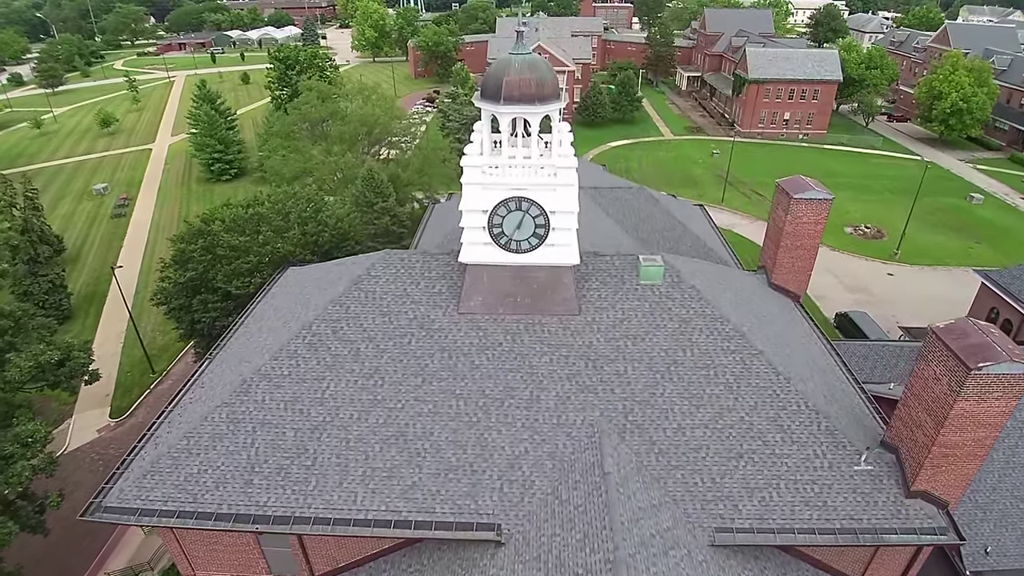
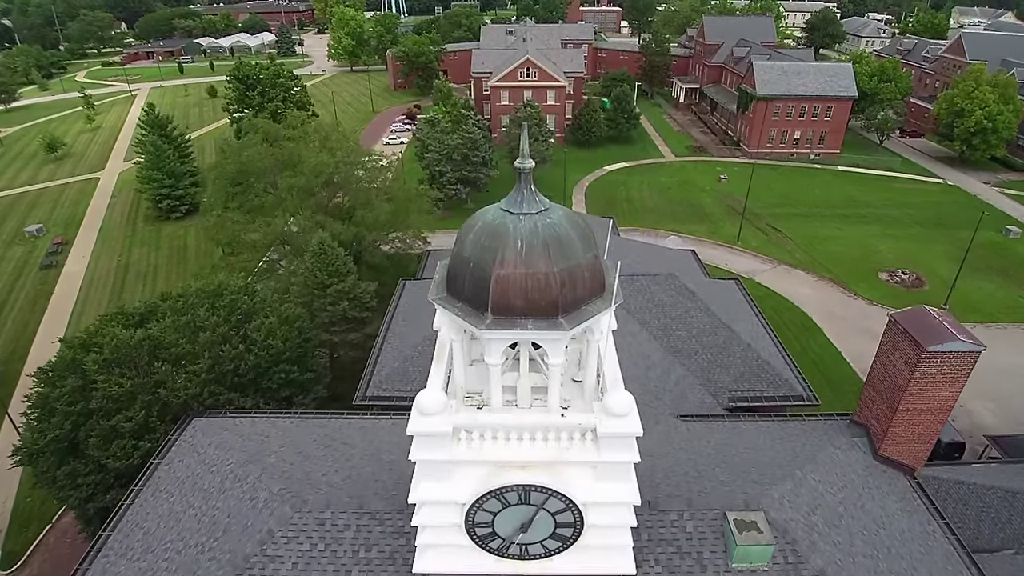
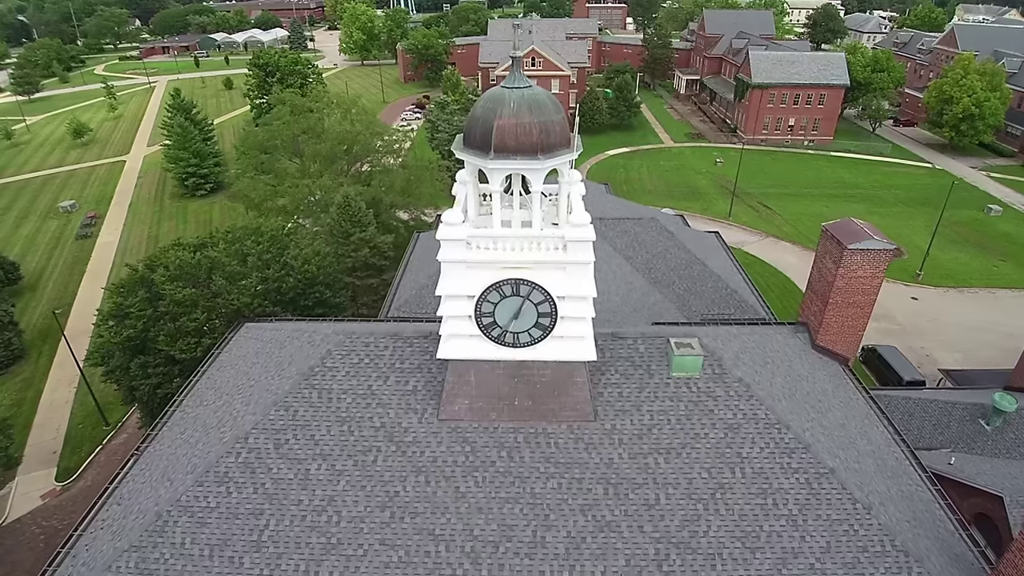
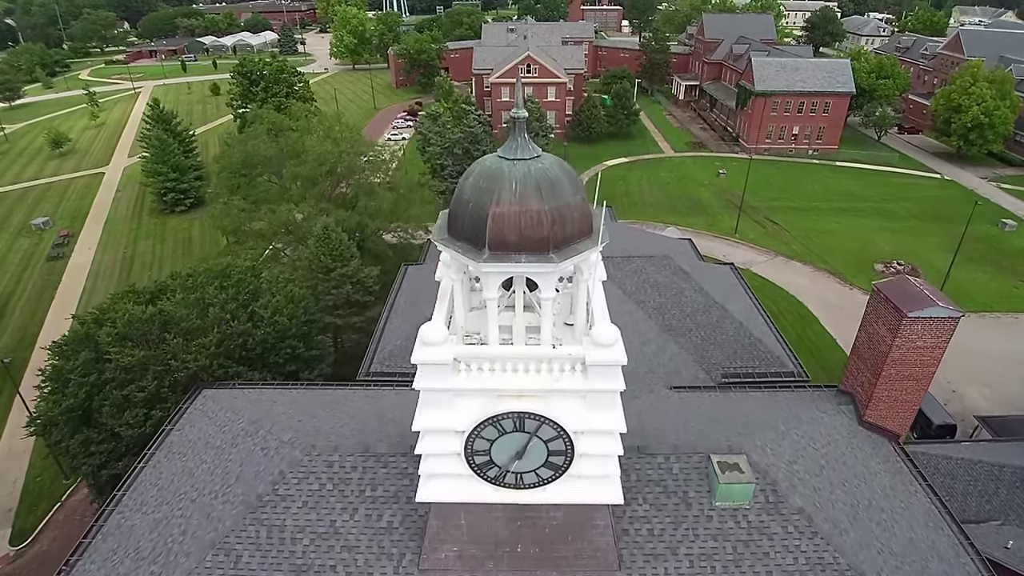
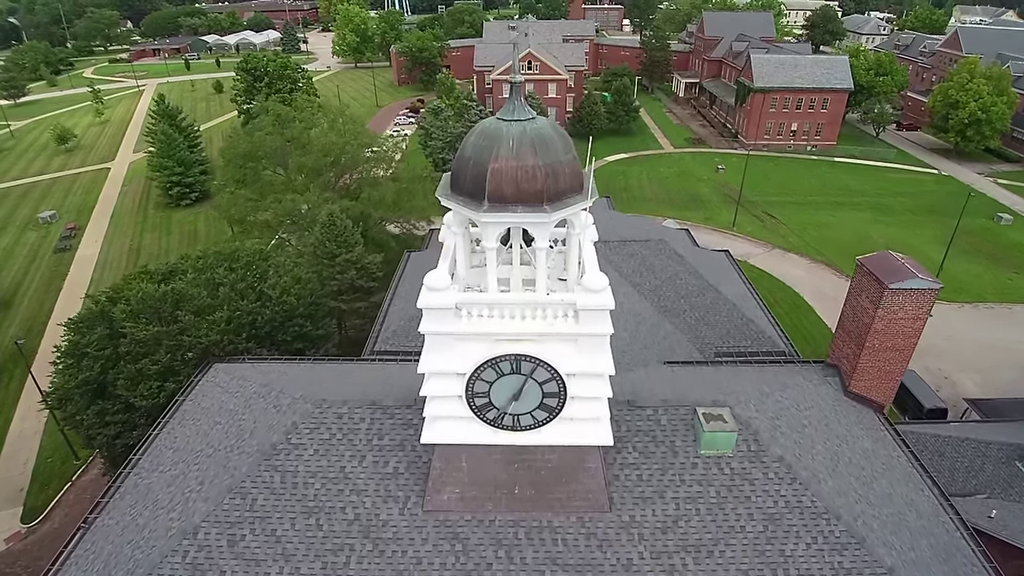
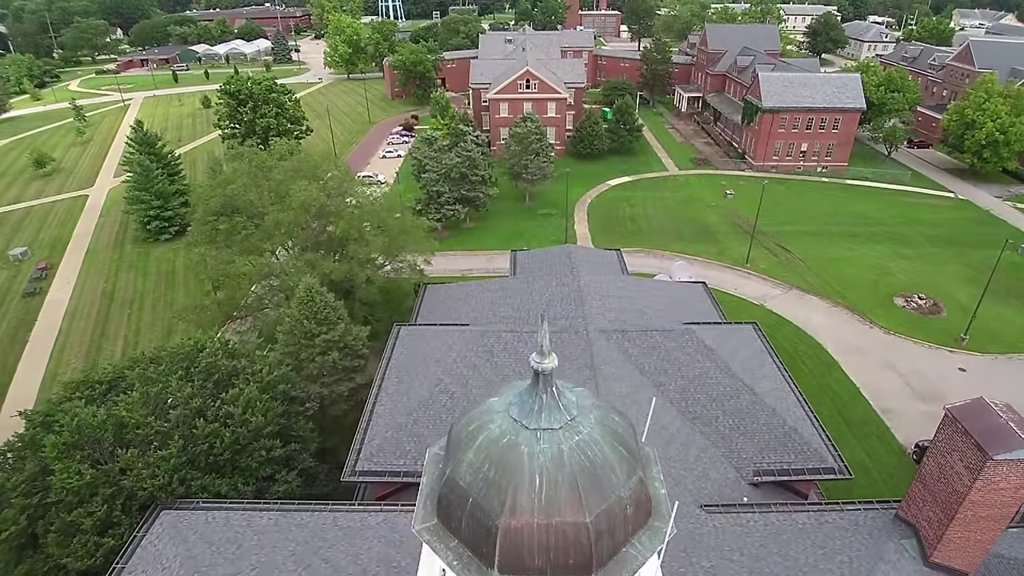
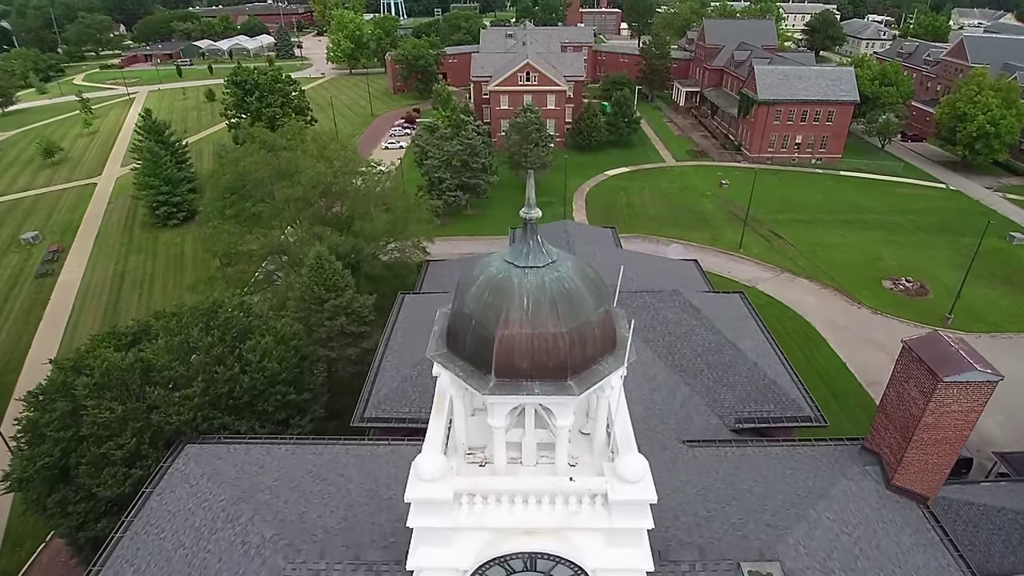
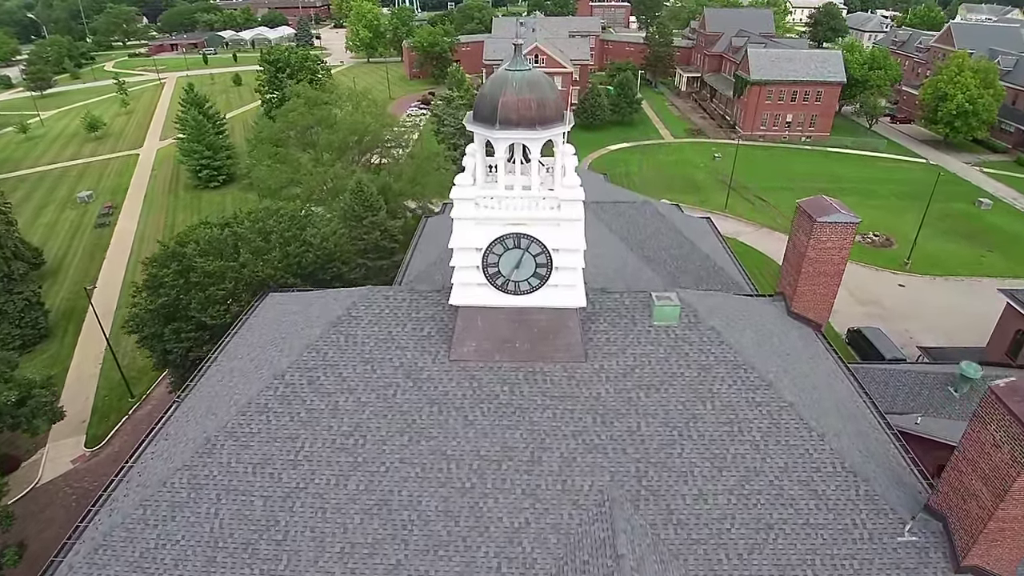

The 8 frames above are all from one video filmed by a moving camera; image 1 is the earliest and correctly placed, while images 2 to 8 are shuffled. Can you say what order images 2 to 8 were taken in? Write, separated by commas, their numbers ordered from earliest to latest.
8, 3, 5, 4, 2, 7, 6
